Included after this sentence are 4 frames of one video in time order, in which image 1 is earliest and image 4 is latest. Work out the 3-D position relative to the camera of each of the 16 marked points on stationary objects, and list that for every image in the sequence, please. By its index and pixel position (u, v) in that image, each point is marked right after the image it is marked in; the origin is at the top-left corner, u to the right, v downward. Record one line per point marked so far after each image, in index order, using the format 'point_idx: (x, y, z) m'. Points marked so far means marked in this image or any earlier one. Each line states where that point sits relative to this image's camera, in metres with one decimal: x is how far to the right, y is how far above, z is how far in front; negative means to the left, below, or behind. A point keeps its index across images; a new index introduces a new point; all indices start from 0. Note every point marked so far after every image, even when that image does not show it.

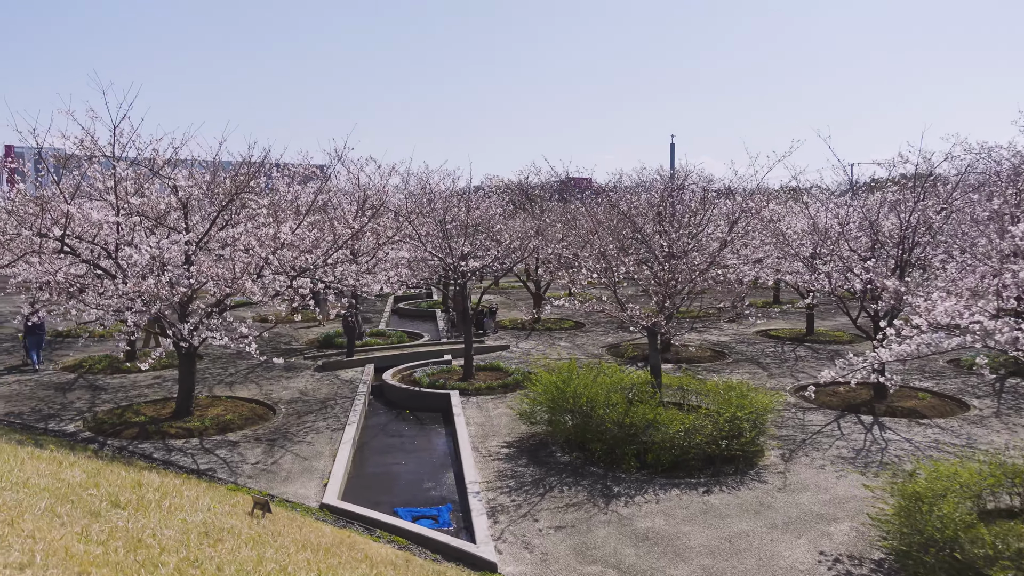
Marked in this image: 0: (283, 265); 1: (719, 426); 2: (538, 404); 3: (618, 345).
0: (-3.3, +0.3, +11.3) m
1: (+2.4, -1.6, +8.8) m
2: (+0.3, -1.5, +9.9) m
3: (+2.3, -1.2, +16.9) m
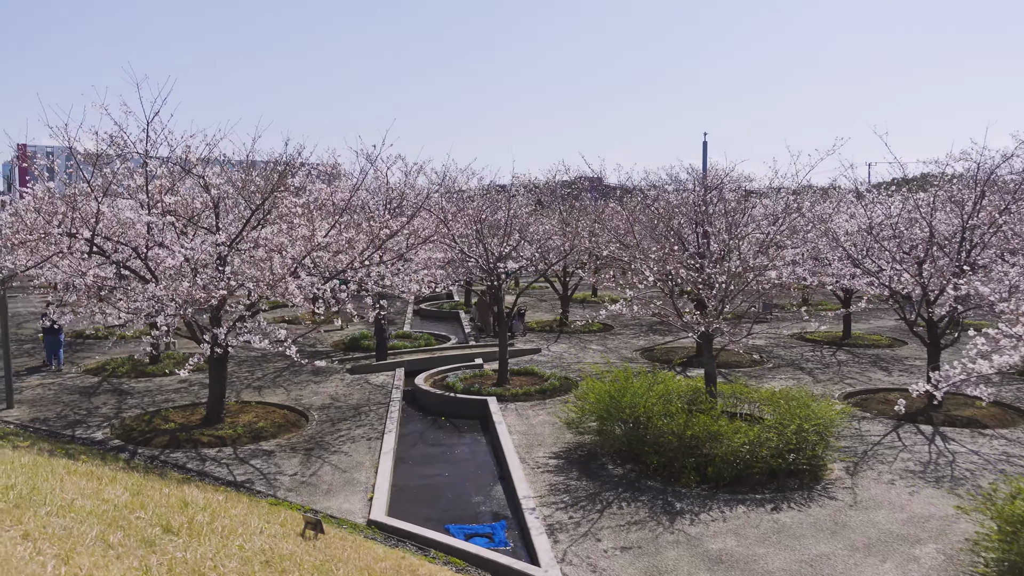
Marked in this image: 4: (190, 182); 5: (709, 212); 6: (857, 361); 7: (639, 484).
0: (-2.7, +0.3, +10.8) m
1: (+2.9, -1.6, +8.3) m
2: (+0.9, -1.5, +9.5) m
3: (+2.9, -1.3, +16.5) m
4: (-4.4, +1.4, +10.5) m
5: (+3.8, +1.5, +14.8) m
6: (+6.9, -1.5, +15.5) m
7: (+1.4, -2.1, +8.3) m
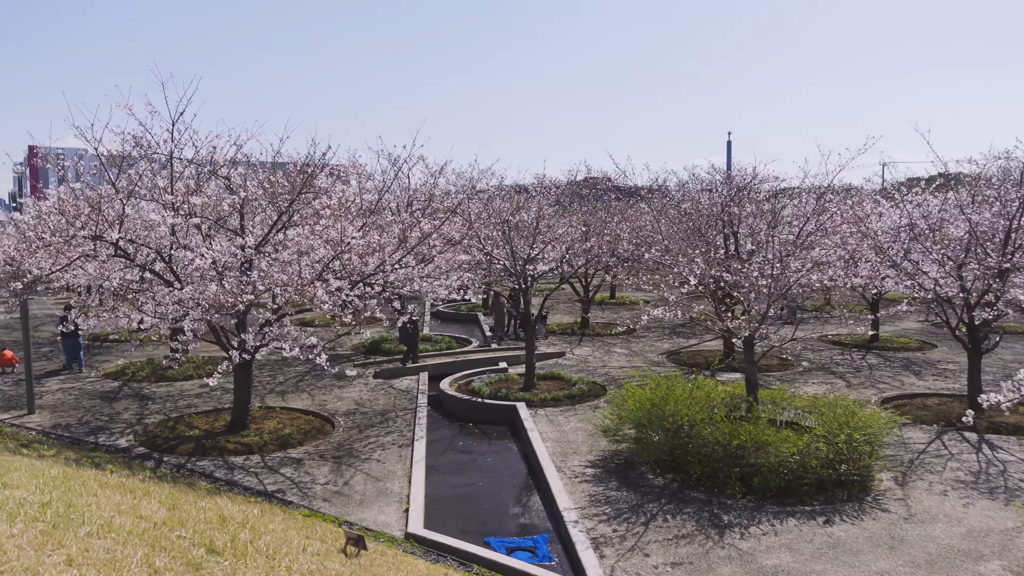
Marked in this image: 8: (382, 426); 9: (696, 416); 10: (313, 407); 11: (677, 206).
0: (-2.3, +0.2, +10.6) m
1: (+3.3, -1.7, +8.0) m
2: (+1.3, -1.6, +9.2) m
3: (+3.4, -1.3, +16.2) m
4: (-3.9, +1.4, +10.3) m
5: (+4.3, +1.4, +14.5) m
6: (+7.3, -1.5, +15.1) m
7: (+1.8, -2.1, +8.1) m
8: (-1.8, -1.9, +10.7) m
9: (+2.0, -1.4, +8.4) m
10: (-3.0, -1.8, +11.7) m
11: (+3.4, +1.7, +16.0) m
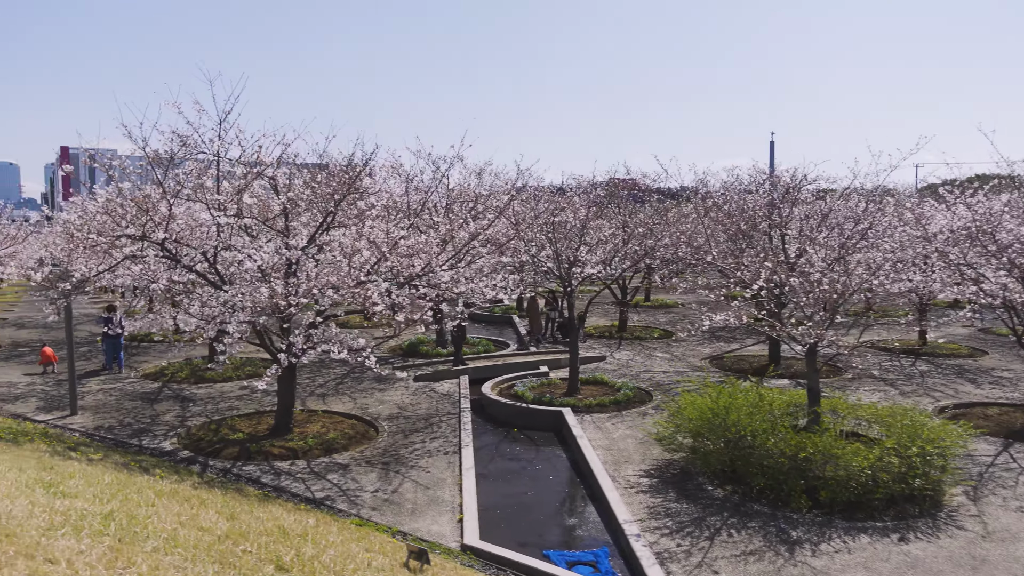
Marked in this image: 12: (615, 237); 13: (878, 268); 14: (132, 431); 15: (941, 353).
0: (-1.6, +0.2, +10.4) m
1: (+3.9, -1.7, +7.7) m
2: (+1.9, -1.6, +8.9) m
3: (+4.2, -1.4, +15.8) m
4: (-3.3, +1.4, +10.2) m
5: (+5.0, +1.3, +14.2) m
6: (+8.1, -1.6, +14.6) m
7: (+2.3, -2.2, +7.7) m
8: (-1.2, -1.9, +10.5) m
9: (+2.6, -1.4, +8.1) m
10: (-2.4, -1.8, +11.6) m
11: (+4.2, +1.6, +15.7) m
12: (+1.8, +0.9, +13.8) m
13: (+6.2, +0.3, +13.0) m
14: (-5.0, -1.9, +10.3) m
15: (+8.9, -1.3, +16.2) m
